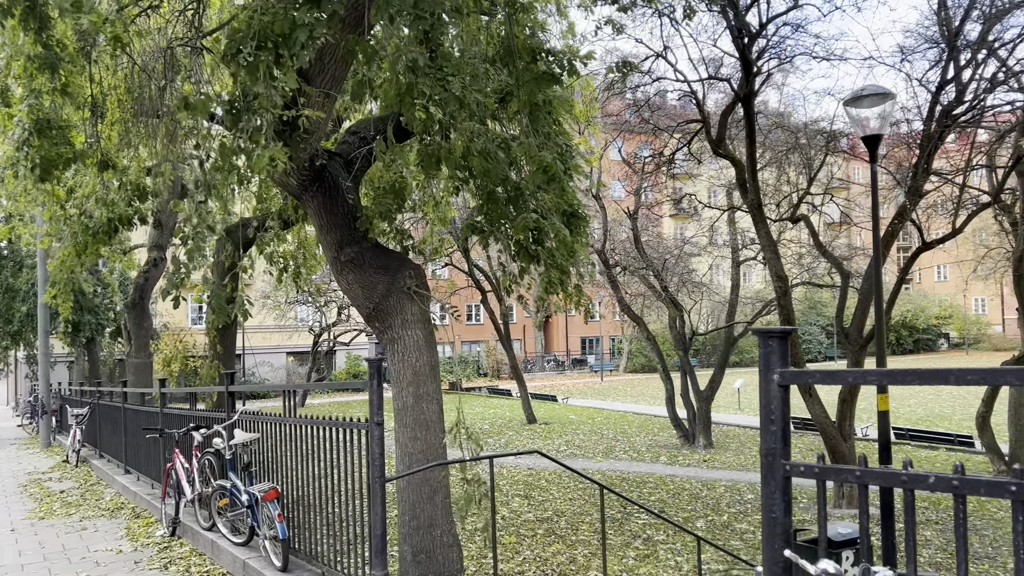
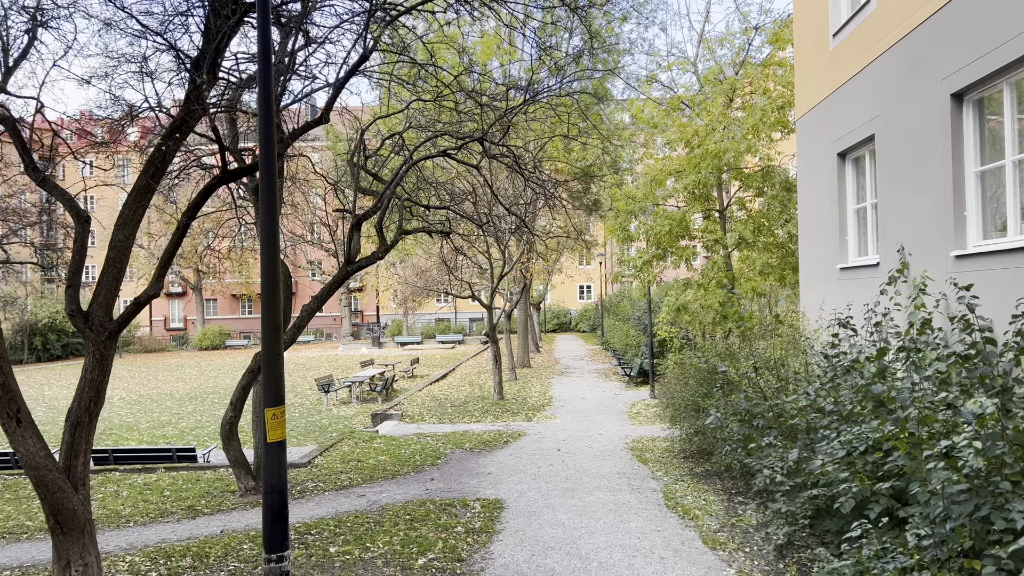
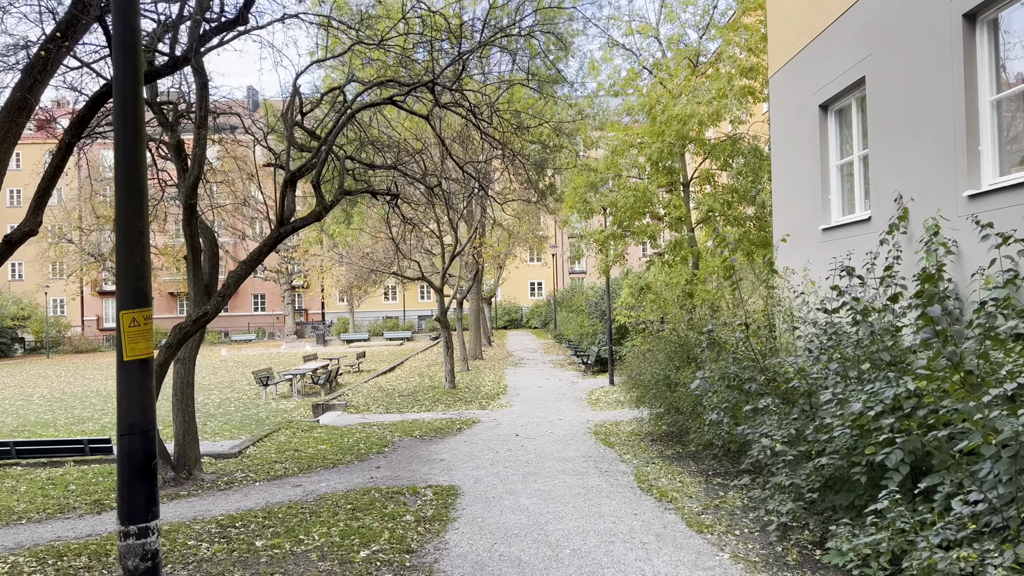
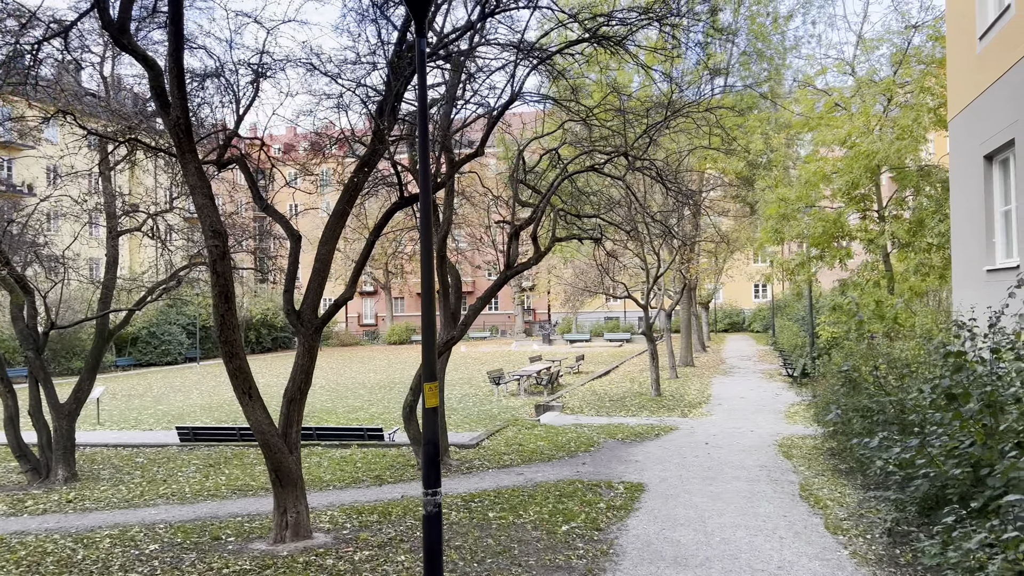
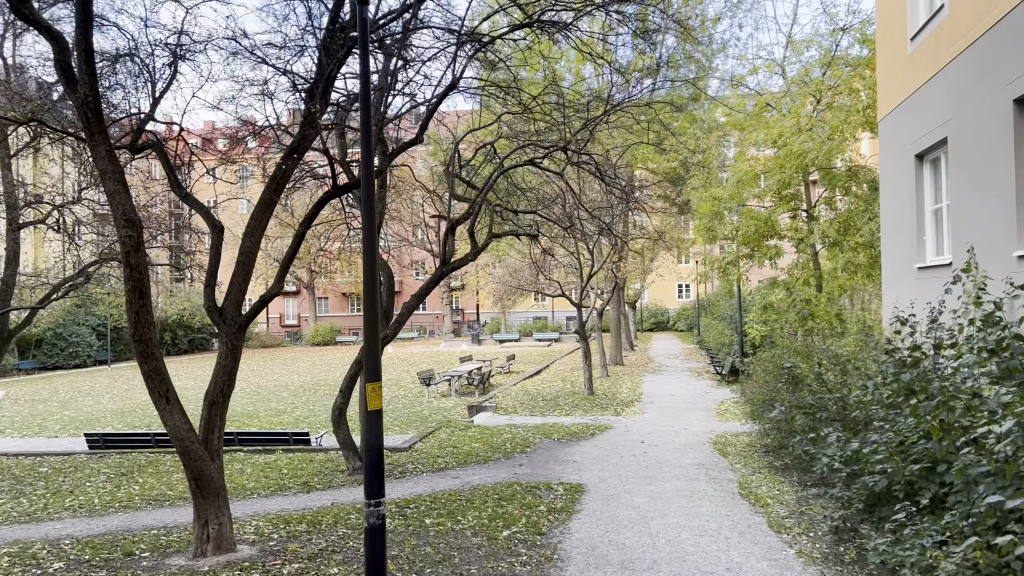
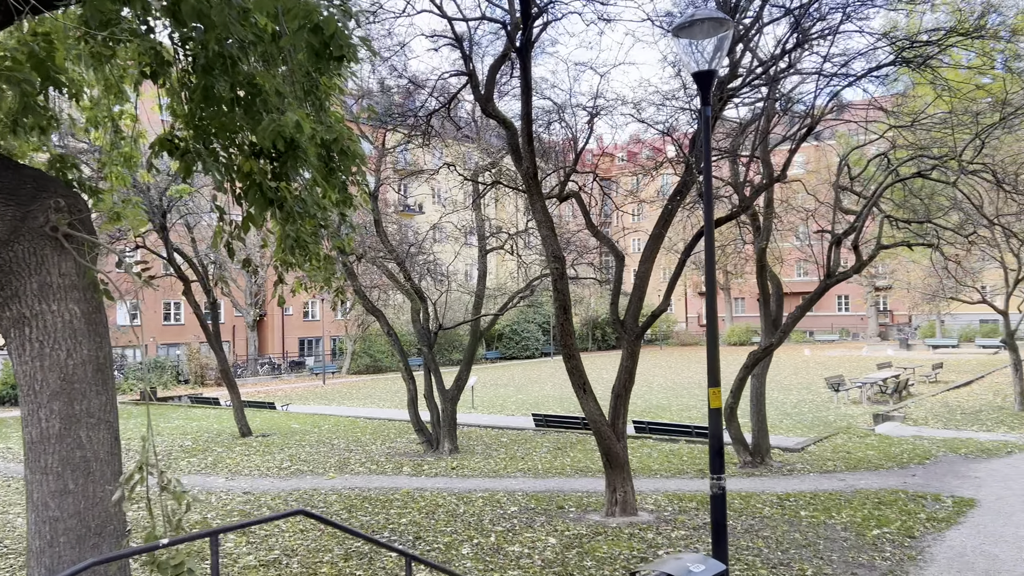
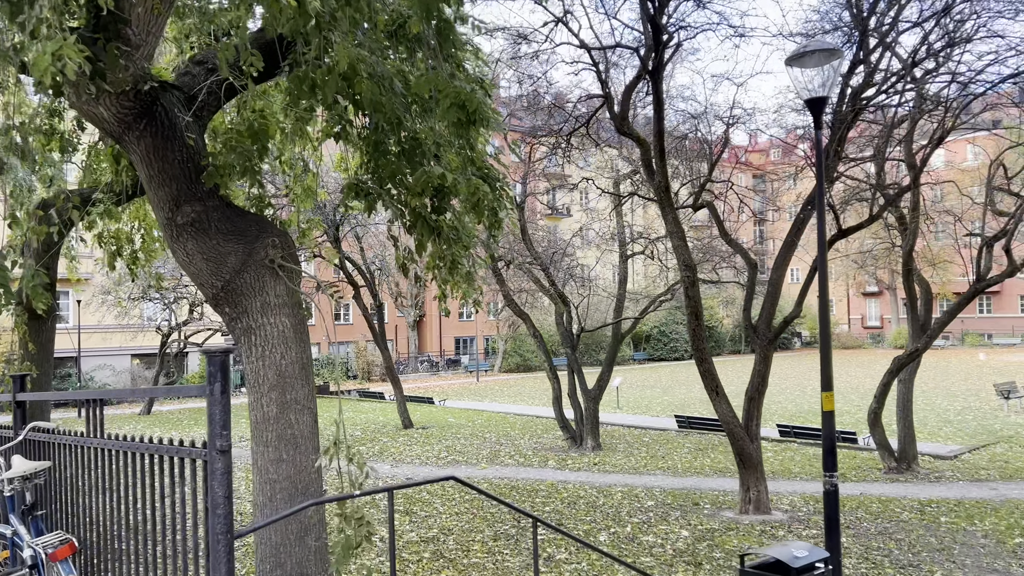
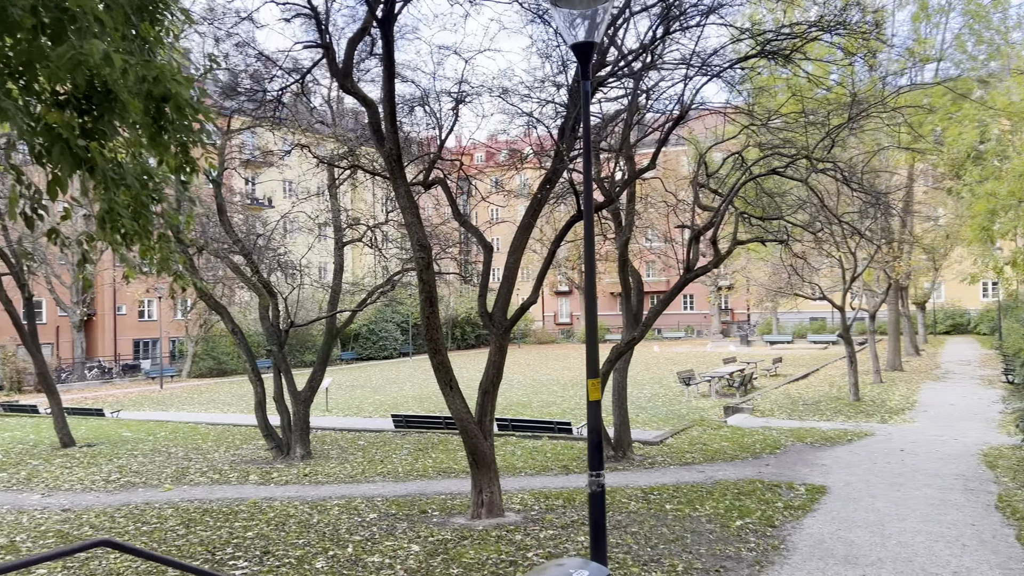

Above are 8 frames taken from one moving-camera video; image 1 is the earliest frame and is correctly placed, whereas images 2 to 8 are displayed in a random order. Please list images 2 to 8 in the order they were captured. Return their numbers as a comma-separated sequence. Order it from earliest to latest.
7, 6, 8, 4, 5, 2, 3
